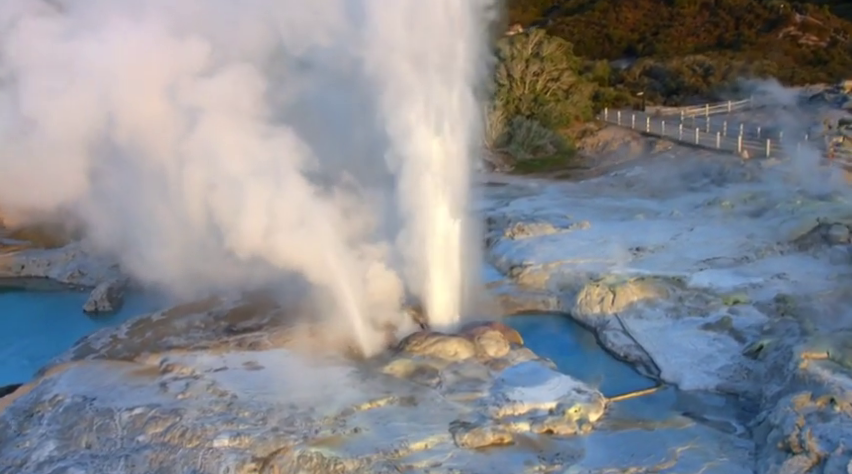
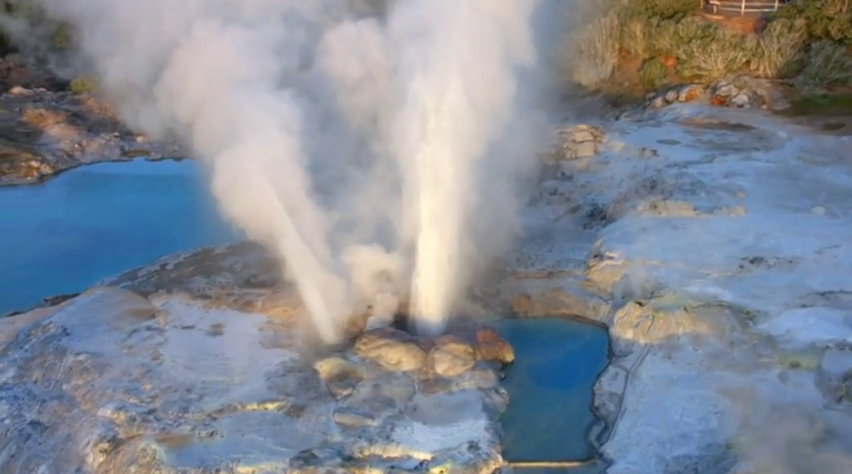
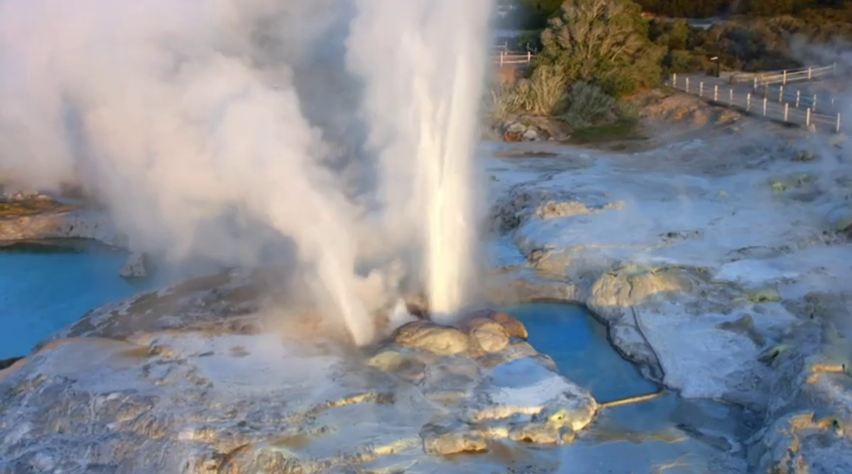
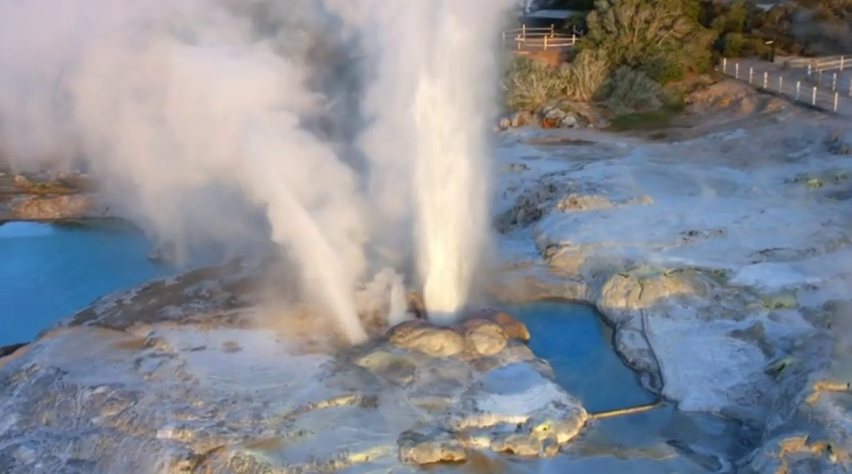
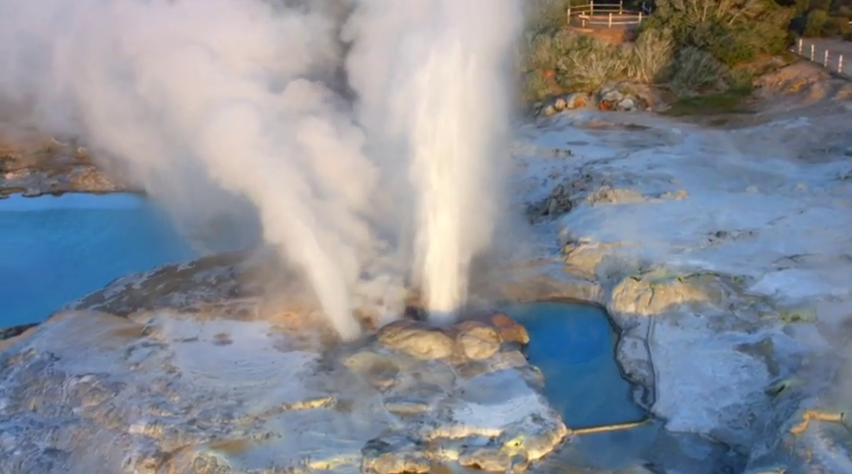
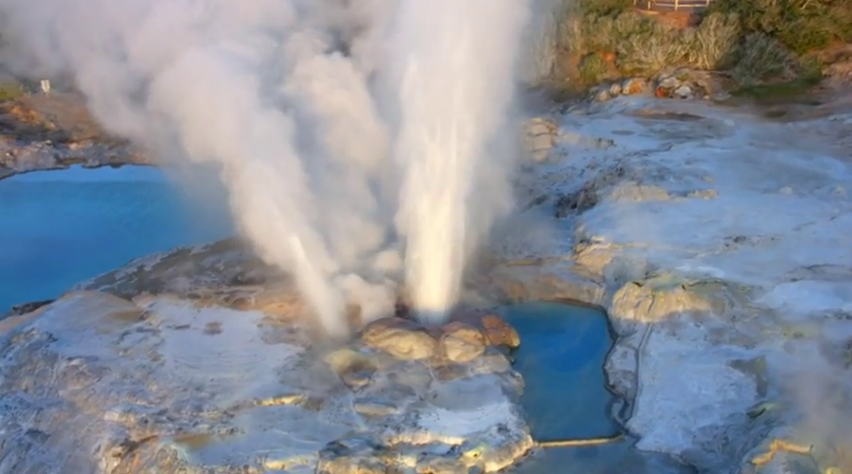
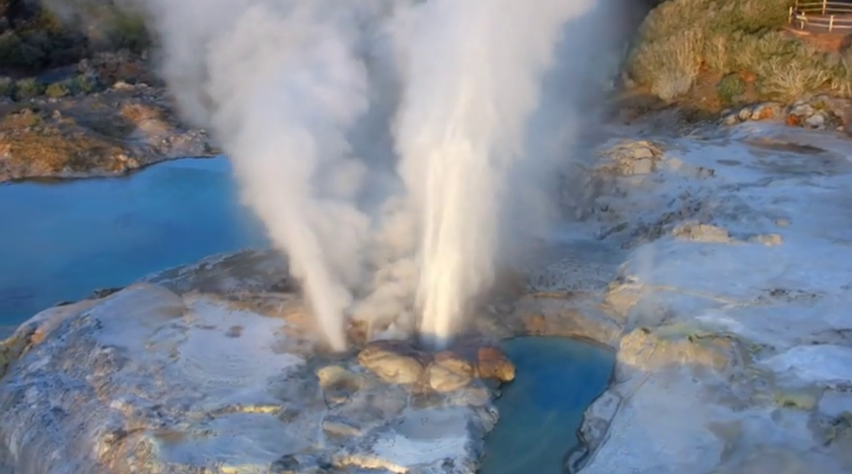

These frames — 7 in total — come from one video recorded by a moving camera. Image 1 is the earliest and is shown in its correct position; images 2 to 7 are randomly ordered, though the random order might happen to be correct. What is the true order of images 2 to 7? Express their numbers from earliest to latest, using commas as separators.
3, 4, 5, 6, 2, 7
